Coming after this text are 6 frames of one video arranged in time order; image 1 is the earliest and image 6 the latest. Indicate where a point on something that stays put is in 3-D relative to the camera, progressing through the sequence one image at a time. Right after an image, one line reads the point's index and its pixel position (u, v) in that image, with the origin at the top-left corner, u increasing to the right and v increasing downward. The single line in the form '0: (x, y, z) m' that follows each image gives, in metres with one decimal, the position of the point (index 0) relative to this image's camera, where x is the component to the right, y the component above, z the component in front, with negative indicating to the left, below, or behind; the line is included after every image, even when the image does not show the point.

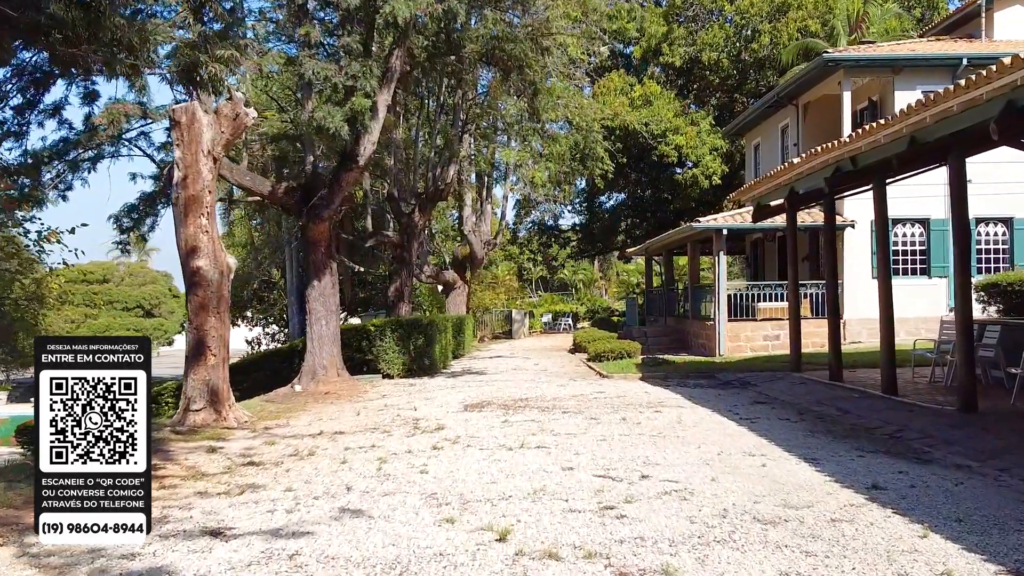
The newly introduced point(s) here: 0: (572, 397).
0: (+0.9, -1.6, +11.3) m
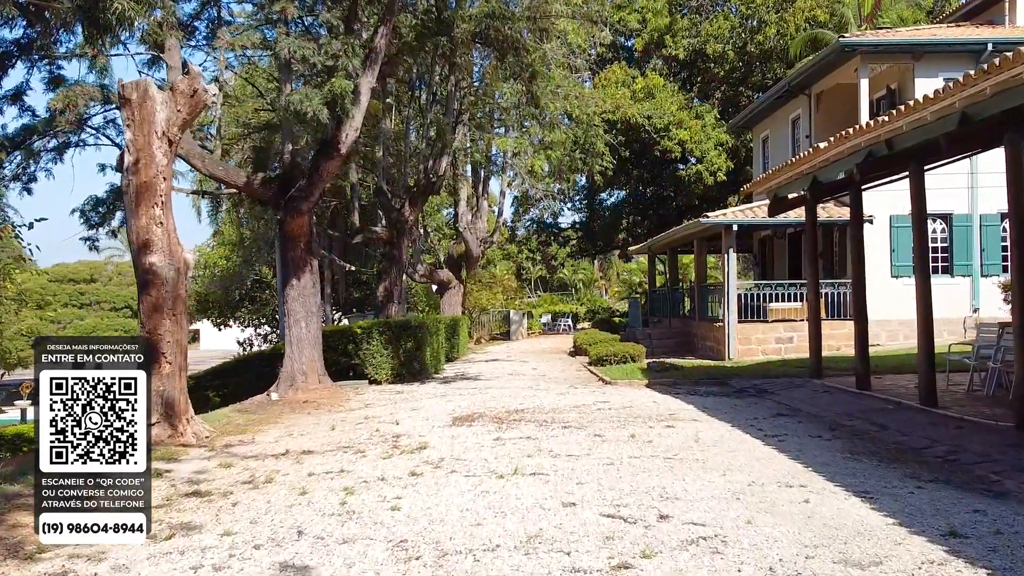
0: (+0.8, -1.6, +10.2) m
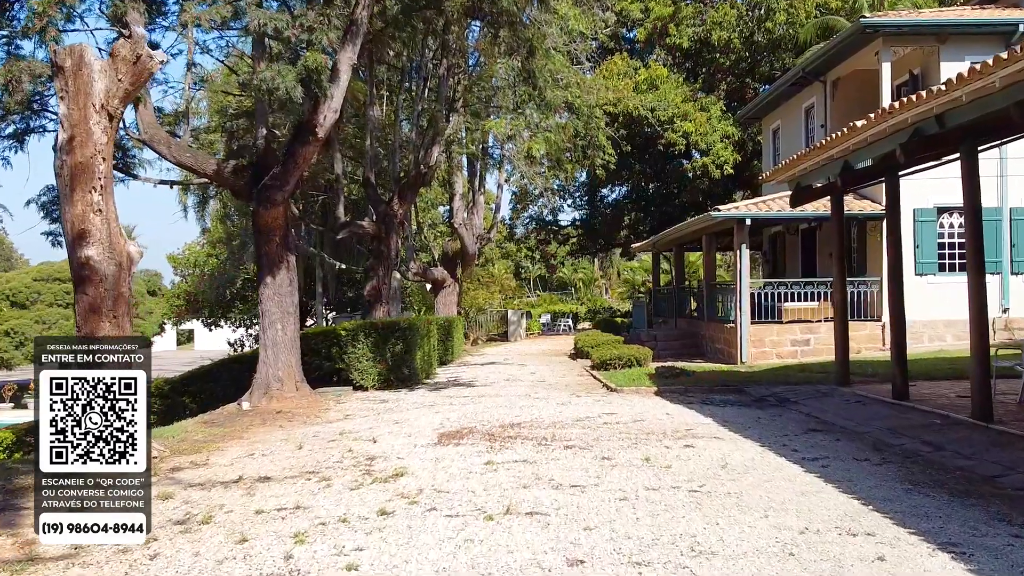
0: (+0.7, -1.5, +9.0) m
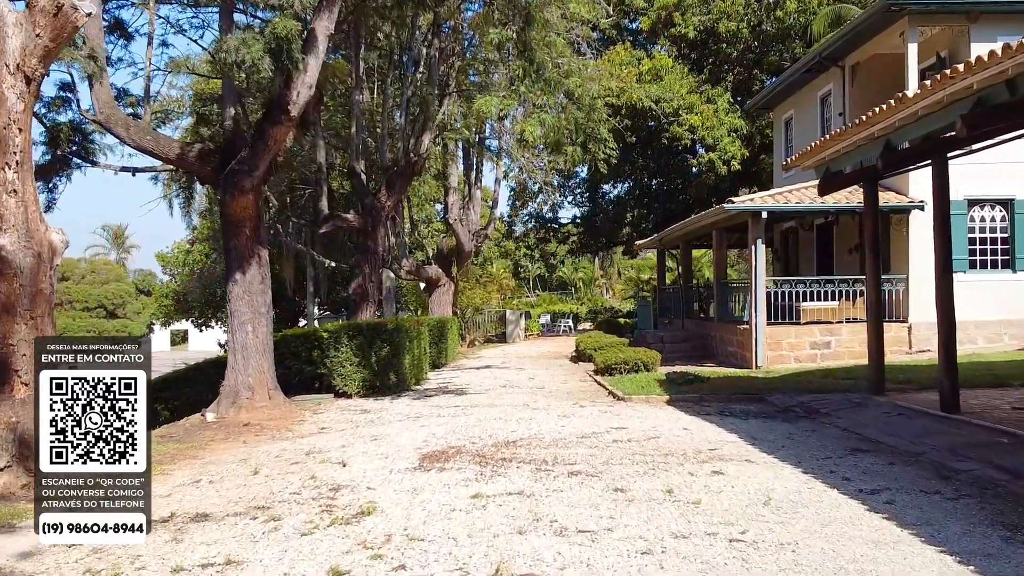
0: (+0.7, -1.5, +7.8) m
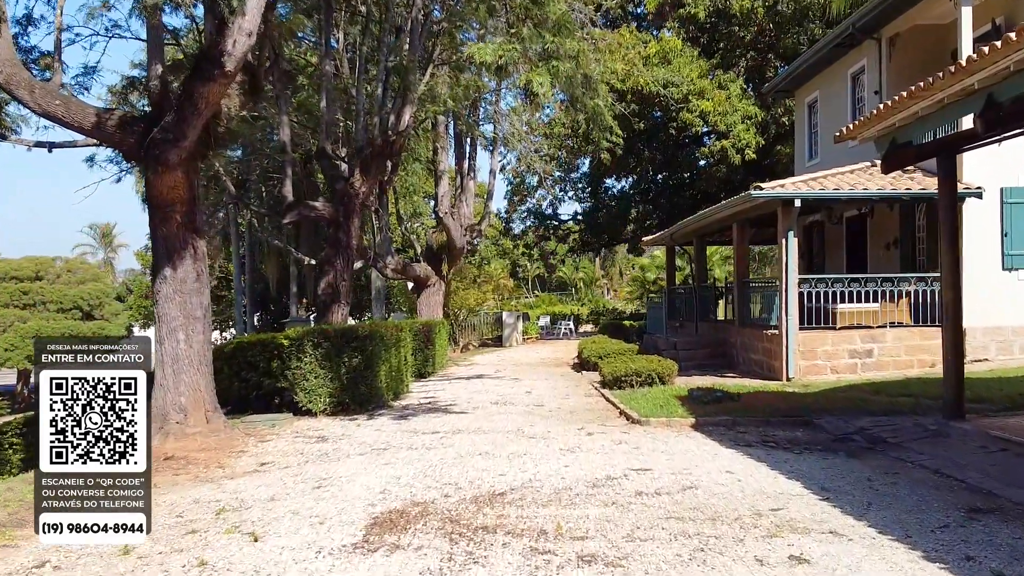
0: (+0.6, -1.5, +5.7) m
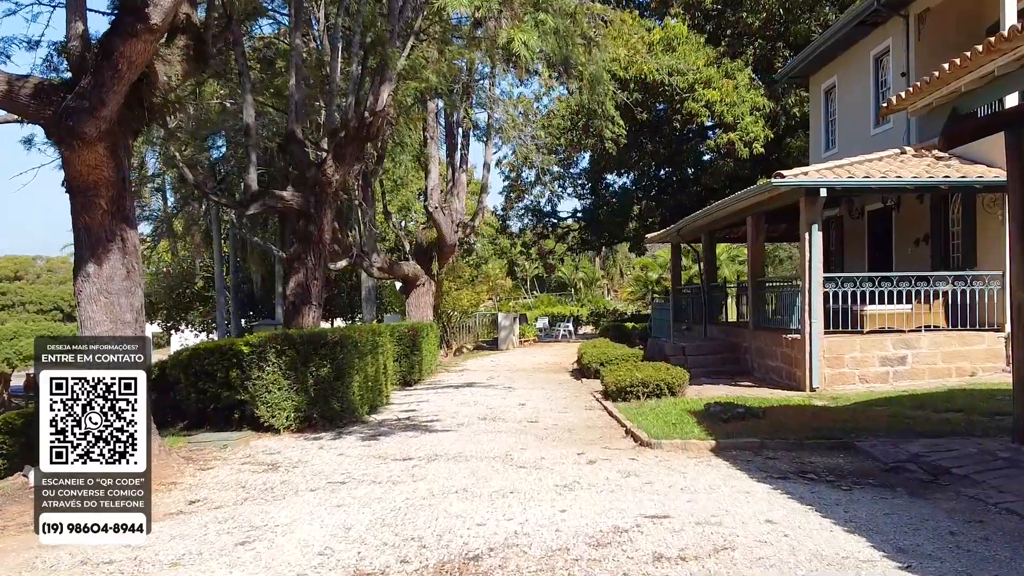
0: (+0.5, -1.5, +4.3) m
